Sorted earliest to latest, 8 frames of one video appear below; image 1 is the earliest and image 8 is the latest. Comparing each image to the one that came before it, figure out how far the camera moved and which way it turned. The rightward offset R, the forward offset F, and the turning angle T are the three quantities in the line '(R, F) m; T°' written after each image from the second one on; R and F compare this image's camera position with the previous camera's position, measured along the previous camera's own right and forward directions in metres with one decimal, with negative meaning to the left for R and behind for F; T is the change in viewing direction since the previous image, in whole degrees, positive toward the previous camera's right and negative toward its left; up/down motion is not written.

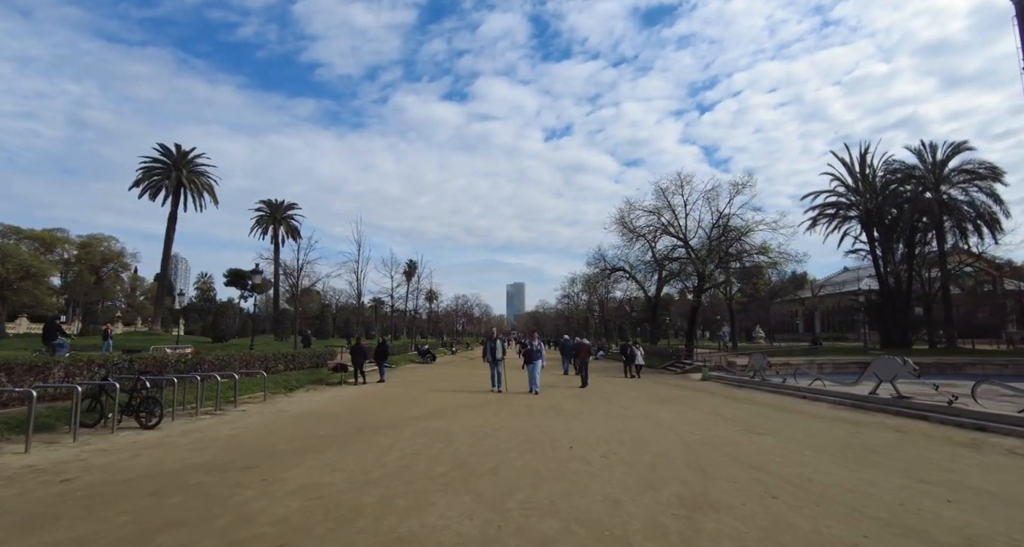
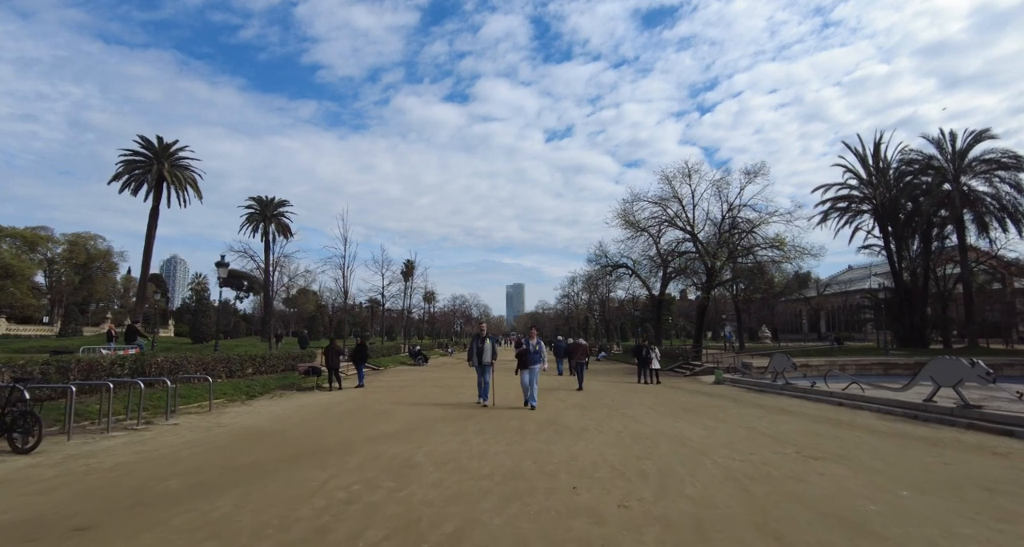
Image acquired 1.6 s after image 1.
(+0.2, +2.3) m; 0°
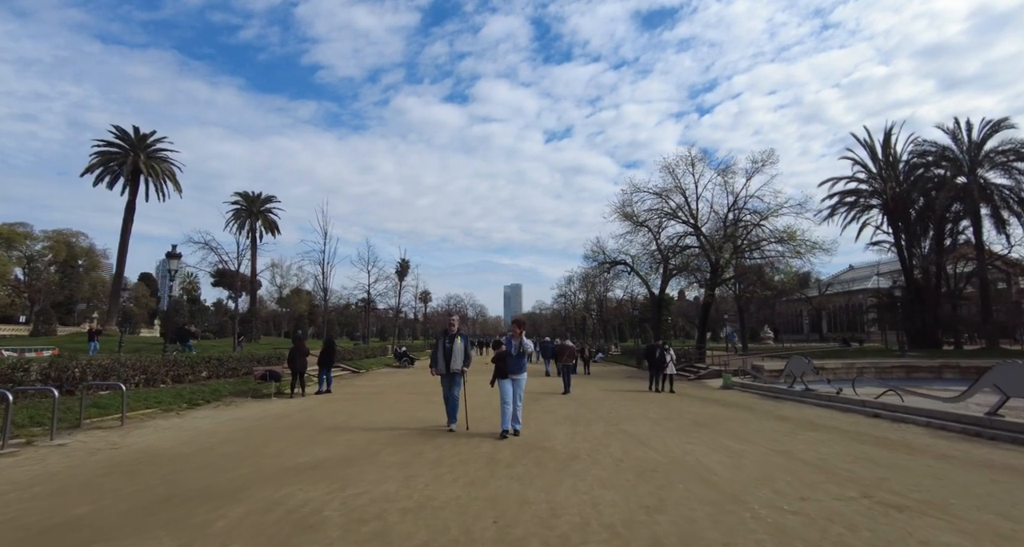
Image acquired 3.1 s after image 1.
(+0.4, +2.2) m; 0°
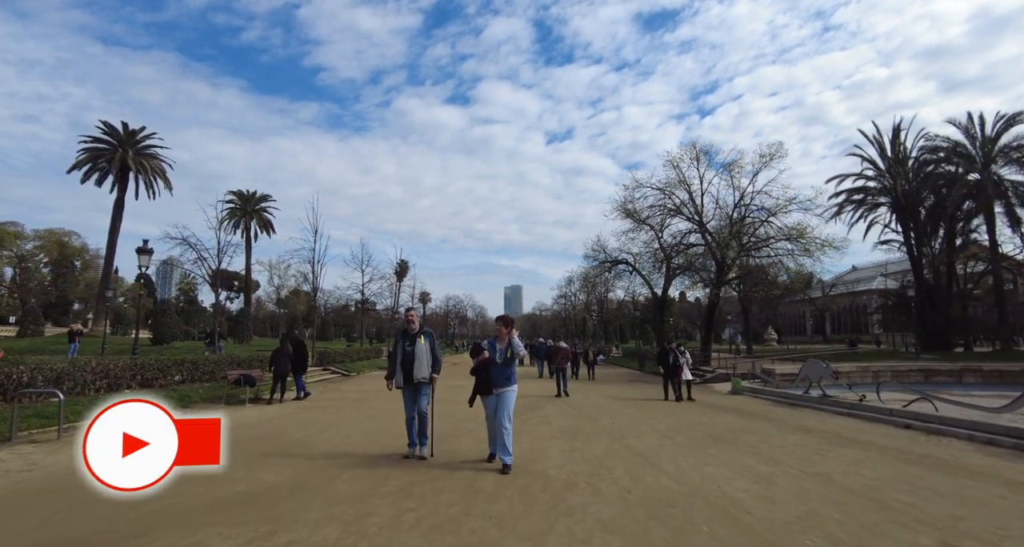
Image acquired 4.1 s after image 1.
(+0.2, +1.2) m; 0°
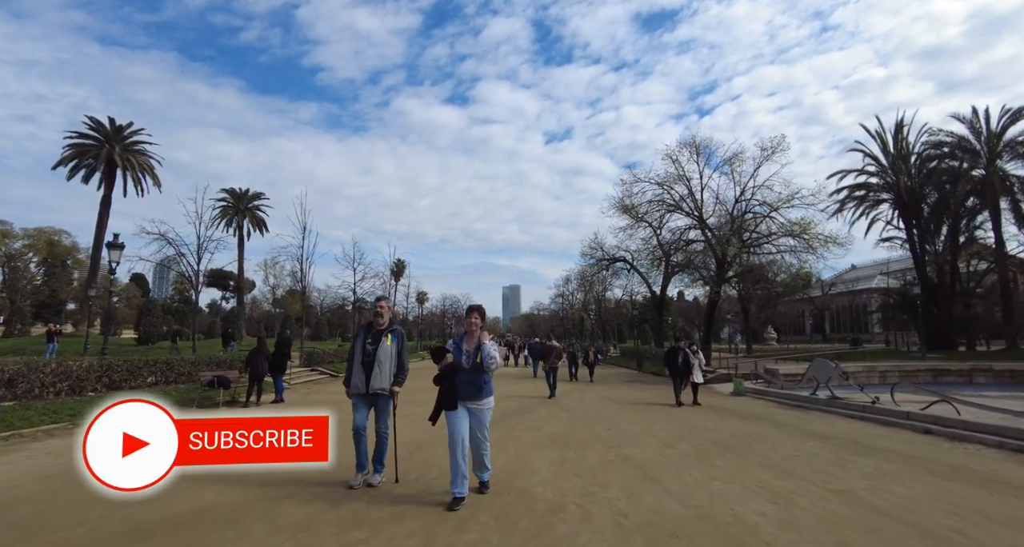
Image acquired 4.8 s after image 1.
(+0.2, +0.9) m; 0°
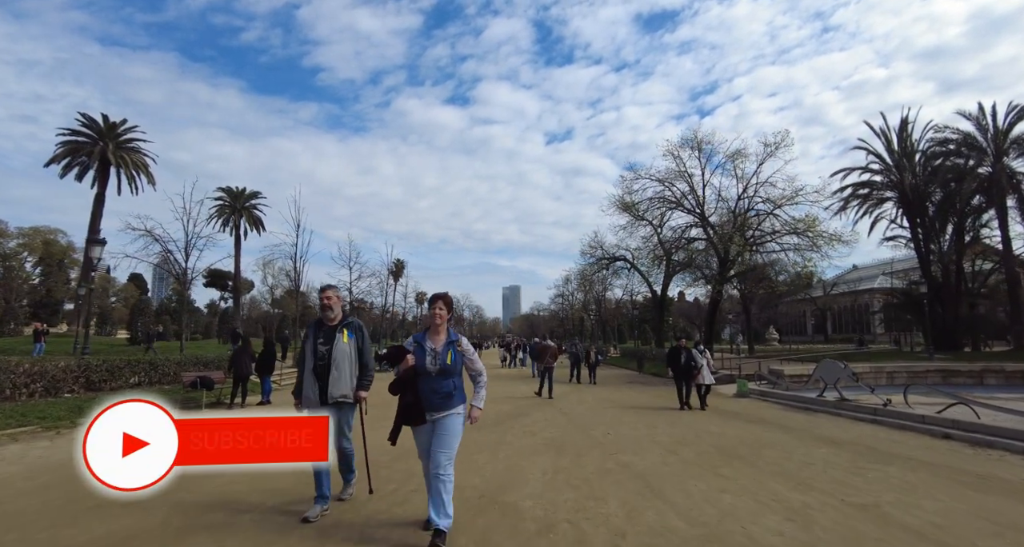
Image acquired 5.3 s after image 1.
(+0.1, +0.6) m; 0°
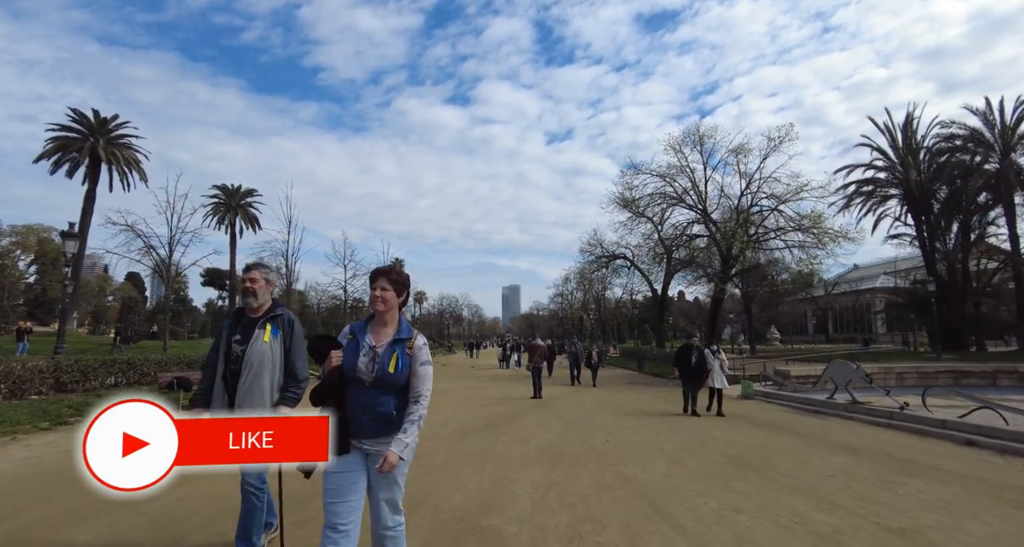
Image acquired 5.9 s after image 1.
(+0.2, +0.7) m; 0°
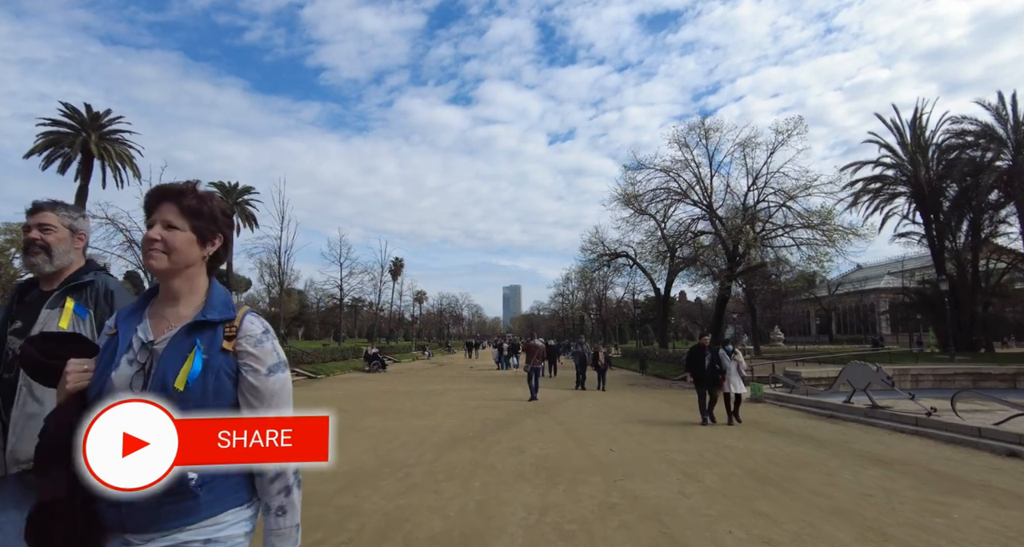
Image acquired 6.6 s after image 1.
(+0.1, +0.9) m; 0°
